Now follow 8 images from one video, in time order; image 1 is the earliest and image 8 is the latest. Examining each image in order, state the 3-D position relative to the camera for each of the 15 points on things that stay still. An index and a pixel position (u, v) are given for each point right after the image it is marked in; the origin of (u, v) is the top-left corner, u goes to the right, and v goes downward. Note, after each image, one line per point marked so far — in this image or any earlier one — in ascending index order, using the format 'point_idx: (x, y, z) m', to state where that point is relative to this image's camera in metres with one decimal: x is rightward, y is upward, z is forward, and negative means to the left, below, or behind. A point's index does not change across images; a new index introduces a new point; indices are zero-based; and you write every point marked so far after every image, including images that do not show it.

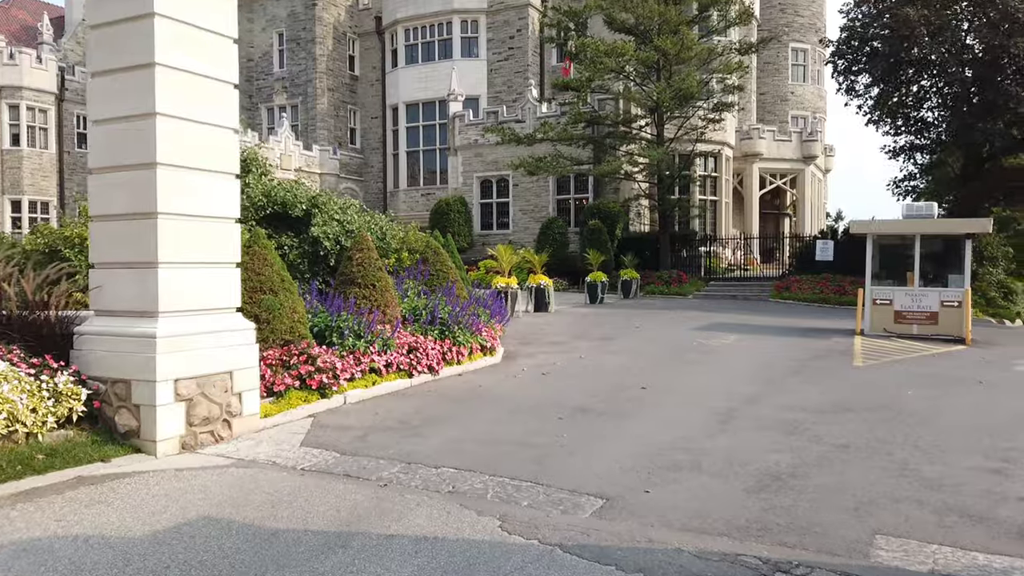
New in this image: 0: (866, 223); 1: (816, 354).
0: (+7.4, +1.4, +16.0) m
1: (+5.2, -1.1, +13.1) m
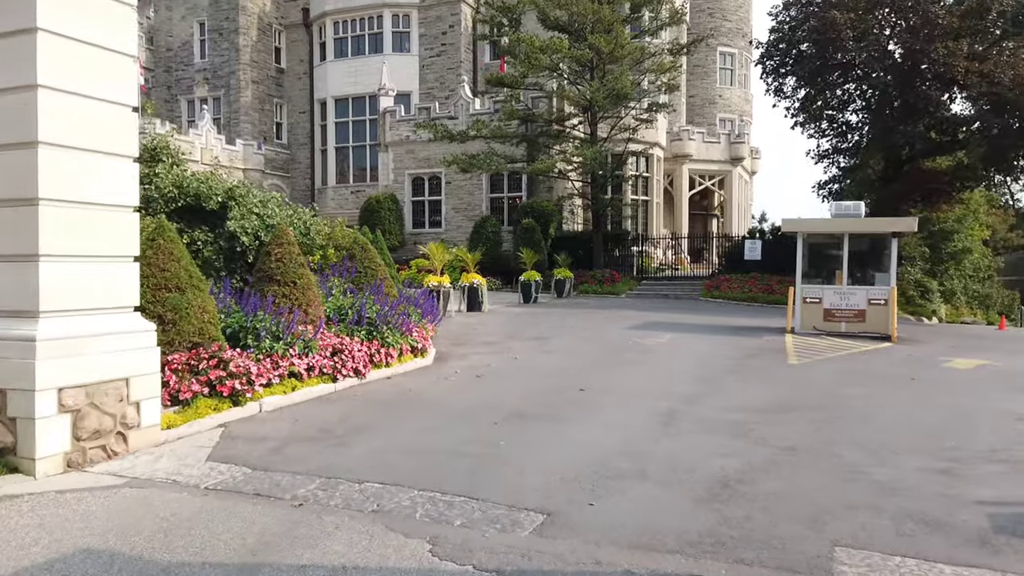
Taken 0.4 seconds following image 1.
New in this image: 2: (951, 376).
0: (+6.0, +1.4, +16.1) m
1: (+4.1, -1.1, +13.0) m
2: (+6.2, -1.3, +10.8) m
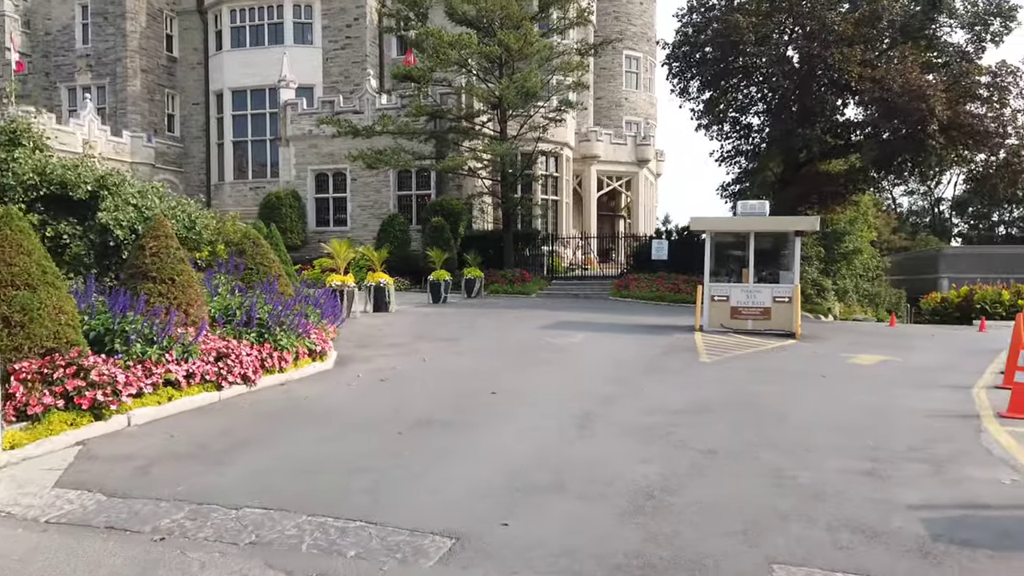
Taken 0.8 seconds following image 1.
0: (+4.1, +1.5, +16.2) m
1: (+2.5, -1.1, +12.8) m
2: (+4.9, -1.2, +10.9) m
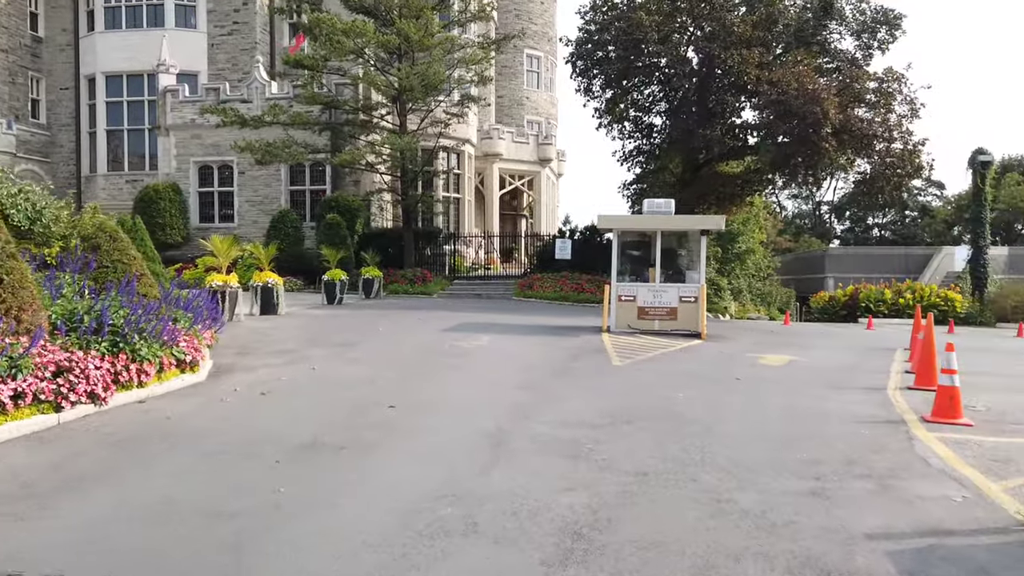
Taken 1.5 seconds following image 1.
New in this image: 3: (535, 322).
0: (+2.1, +1.5, +15.7) m
1: (+1.0, -1.0, +12.2) m
2: (+3.6, -1.2, +10.6) m
3: (+0.5, -0.8, +18.6) m
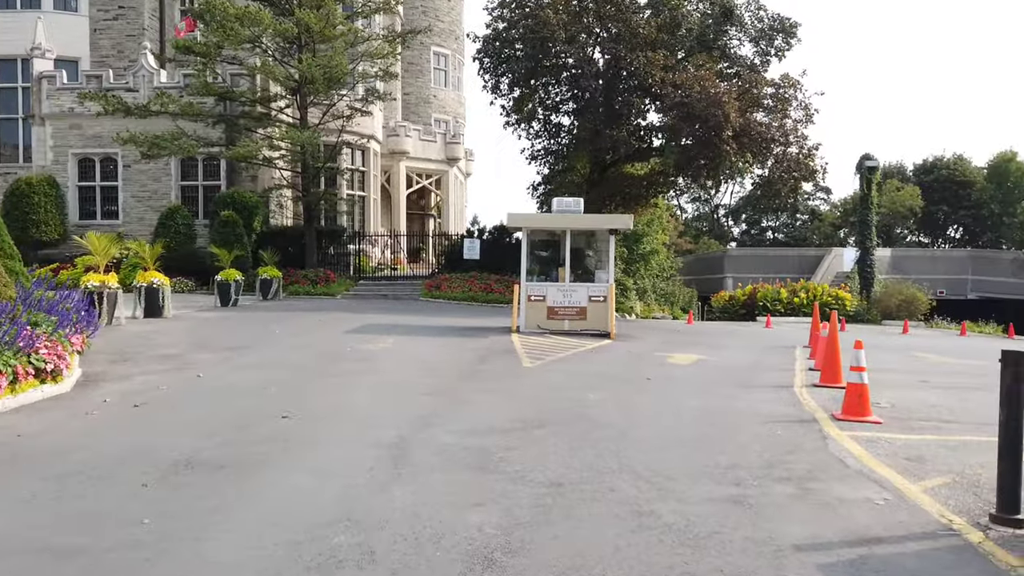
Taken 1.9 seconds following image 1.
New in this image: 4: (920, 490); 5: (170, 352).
0: (+0.2, +1.5, +15.4) m
1: (-0.5, -1.0, +11.8) m
2: (+2.3, -1.2, +10.5) m
3: (-1.7, -0.8, +18.0) m
4: (+2.6, -1.3, +4.8) m
5: (-5.2, -1.0, +11.5) m
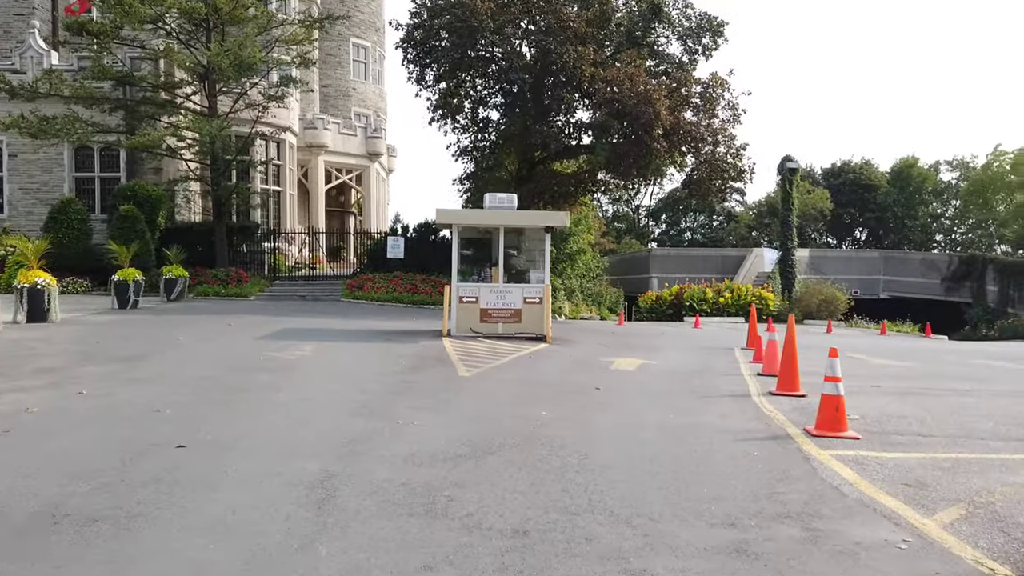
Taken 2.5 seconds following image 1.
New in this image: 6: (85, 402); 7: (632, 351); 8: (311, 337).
0: (-1.2, +1.4, +14.4) m
1: (-1.5, -1.1, +10.8) m
2: (+1.5, -1.2, +9.8) m
3: (-3.3, -0.8, +16.9) m
4: (+2.3, -1.3, +4.1) m
5: (-6.1, -1.0, +10.0) m
6: (-4.2, -1.1, +7.5) m
7: (+2.2, -1.1, +13.9) m
8: (-3.8, -0.9, +14.1) m
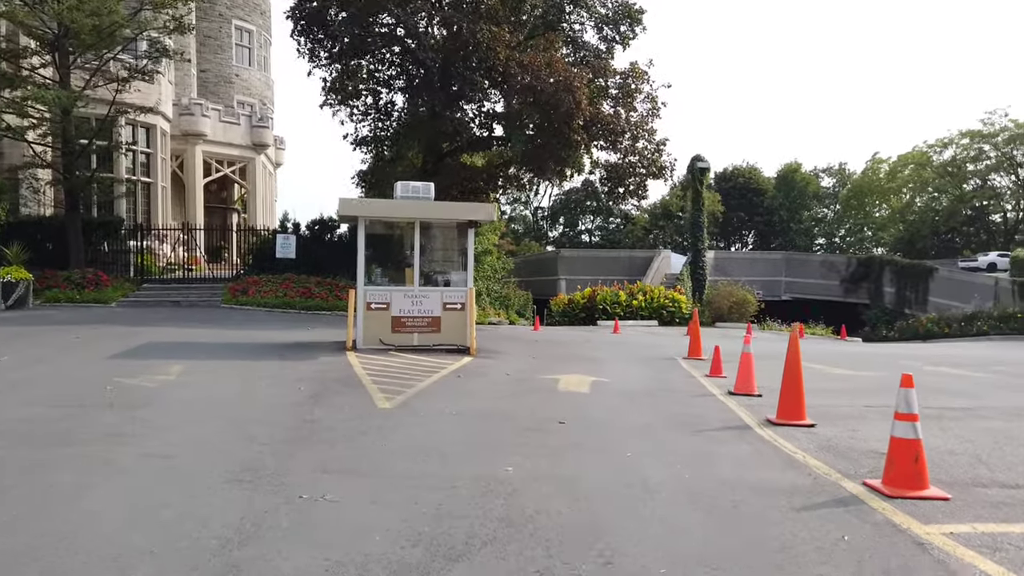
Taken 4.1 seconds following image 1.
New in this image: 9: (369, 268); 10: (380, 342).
0: (-2.5, +1.4, +12.1) m
1: (-2.3, -1.1, +8.5) m
2: (+0.8, -1.2, +7.9) m
3: (-4.9, -0.9, +14.3) m
4: (+2.4, -1.3, +2.4) m
5: (-6.8, -1.1, +7.1) m
6: (-4.5, -1.2, +4.8) m
7: (+0.9, -1.2, +12.1) m
8: (-5.0, -1.0, +11.5) m
9: (-2.4, +0.4, +12.6) m
10: (-2.2, -0.9, +12.6) m
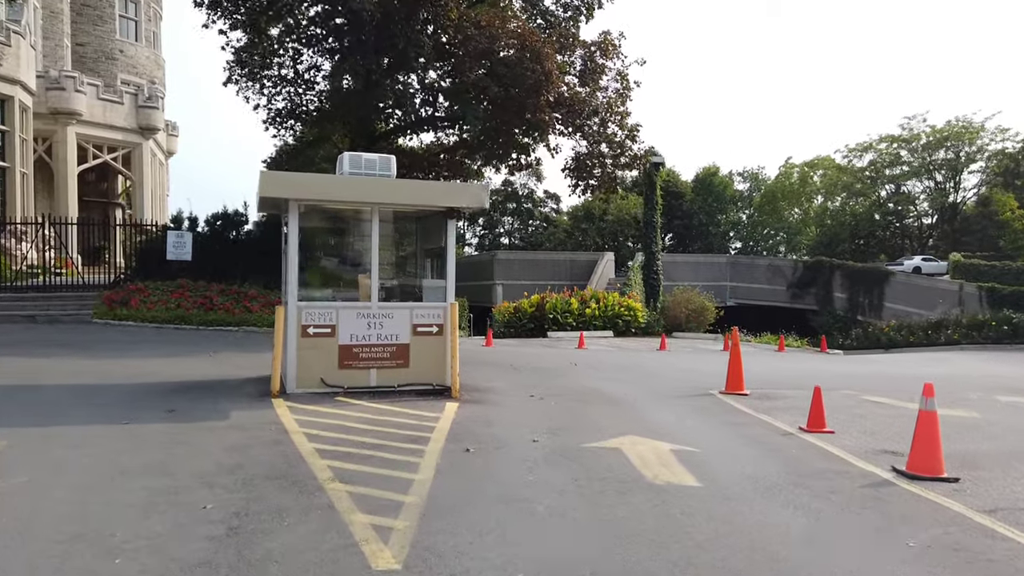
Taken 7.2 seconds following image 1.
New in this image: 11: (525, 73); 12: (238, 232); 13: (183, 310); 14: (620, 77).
0: (-2.5, +1.2, +8.2) m
1: (-1.8, -1.3, +4.6) m
2: (+1.3, -1.4, +4.4) m
3: (-5.1, -1.1, +10.0) m
4: (+3.6, -1.5, -0.8) m
5: (-6.0, -1.2, +2.7) m
6: (-3.6, -1.3, +0.7) m
7: (+1.0, -1.4, +8.6) m
8: (-4.9, -1.2, +7.3) m
9: (-2.4, +0.2, +8.7) m
10: (-2.2, -1.1, +8.7) m
11: (+0.2, +4.9, +17.3) m
12: (-7.2, +1.5, +19.9) m
13: (-7.1, -0.5, +16.2) m
14: (+2.9, +5.5, +19.9) m
